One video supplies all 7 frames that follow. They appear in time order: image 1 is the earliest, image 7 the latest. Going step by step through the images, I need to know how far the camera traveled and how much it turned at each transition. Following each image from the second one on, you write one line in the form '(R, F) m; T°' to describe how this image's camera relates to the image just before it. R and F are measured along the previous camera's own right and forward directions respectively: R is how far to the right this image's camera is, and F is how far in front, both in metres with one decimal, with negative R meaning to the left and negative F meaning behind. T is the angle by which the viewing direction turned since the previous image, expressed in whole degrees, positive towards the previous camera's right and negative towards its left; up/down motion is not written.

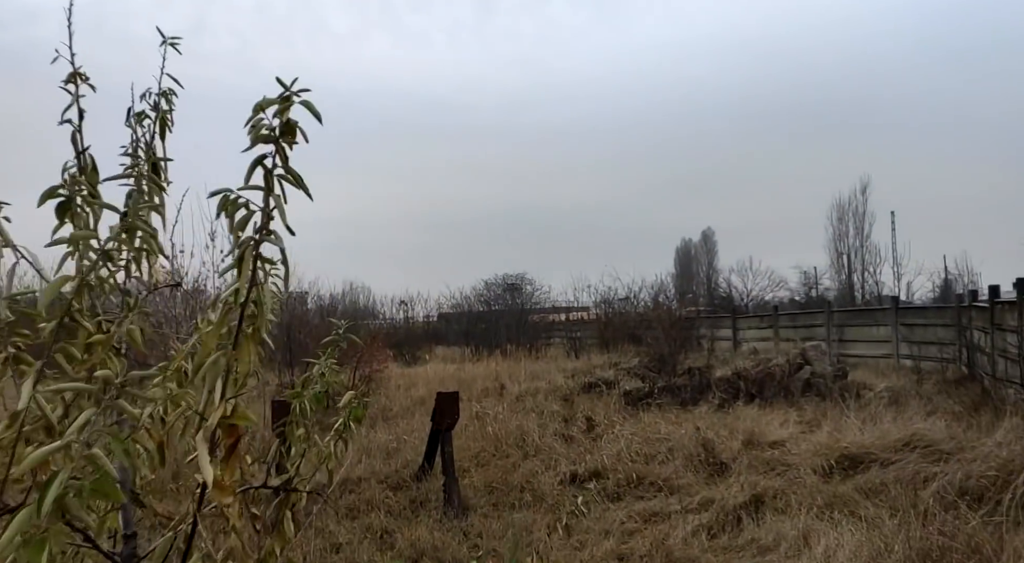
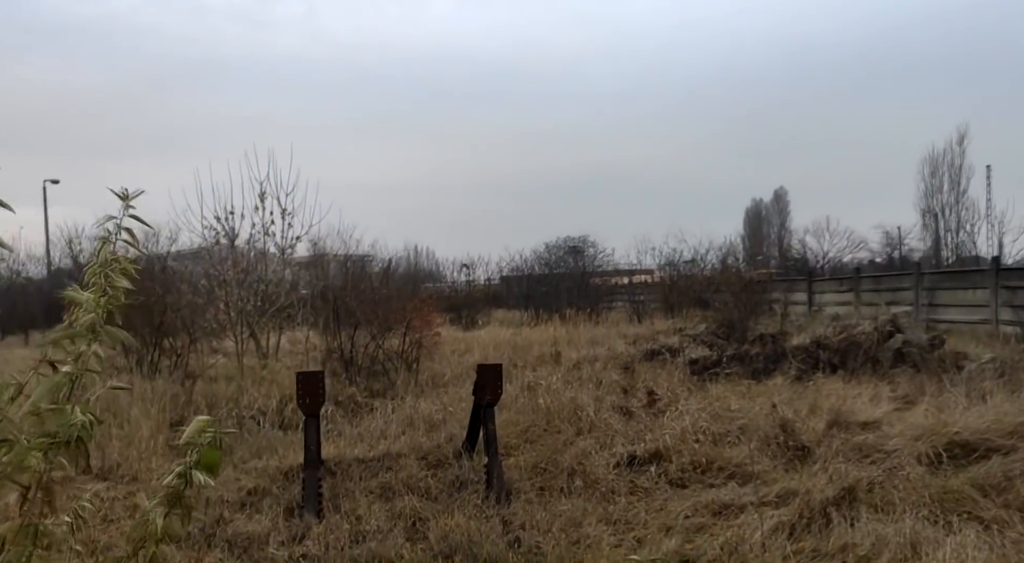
(+0.1, +0.7) m; -5°
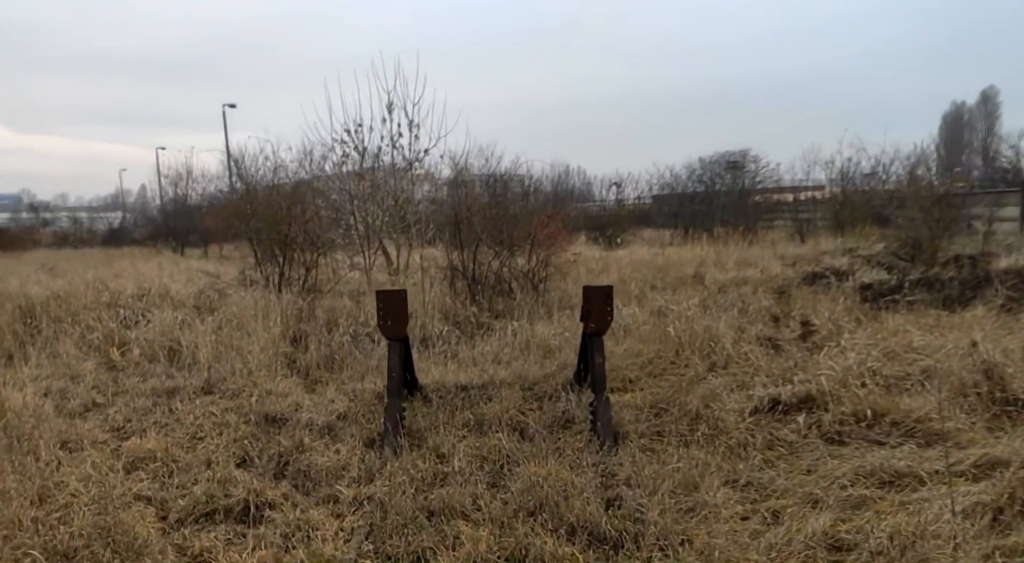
(+0.2, +0.9) m; -12°
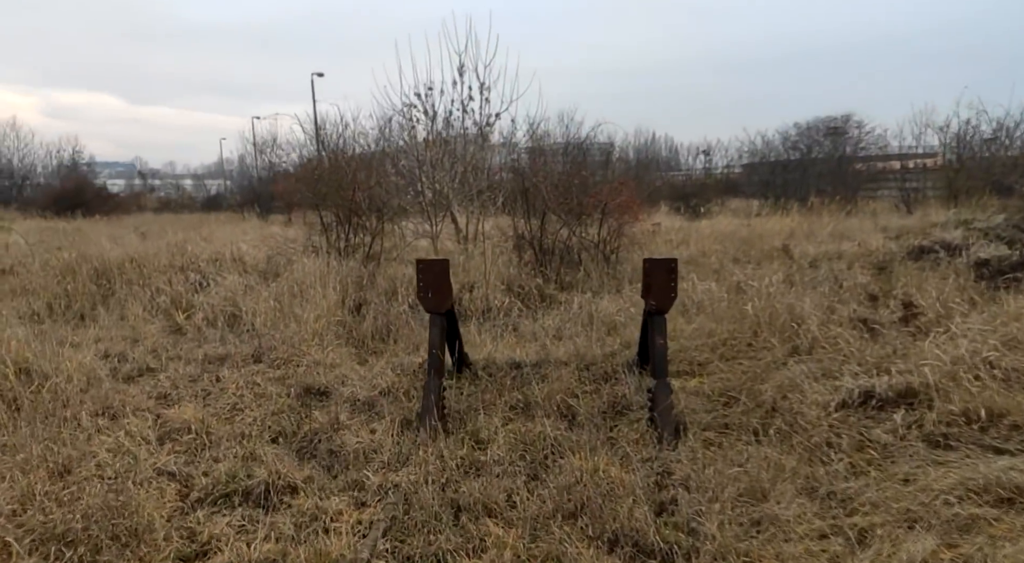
(+0.2, +0.4) m; -7°
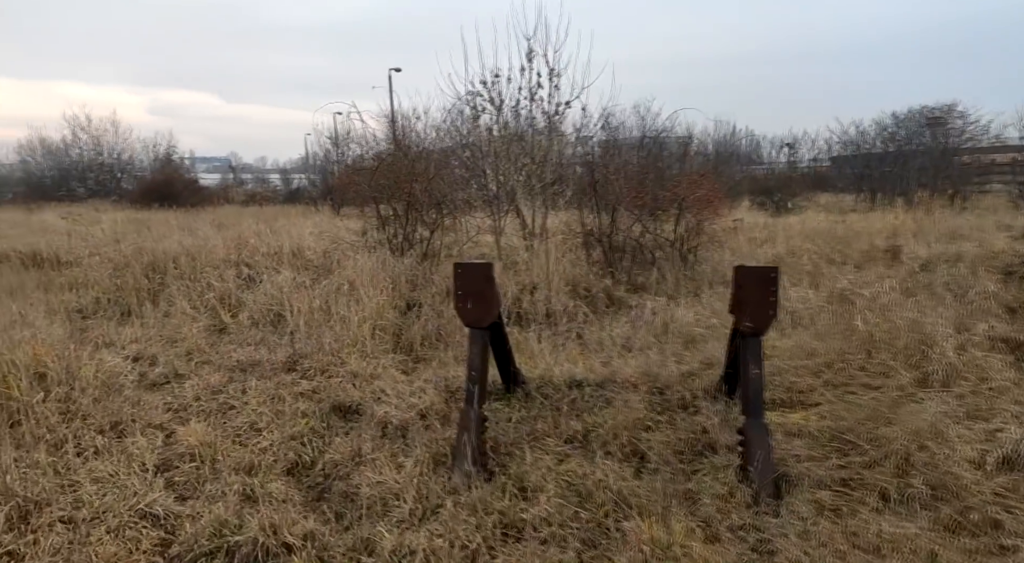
(+0.1, +0.7) m; -6°
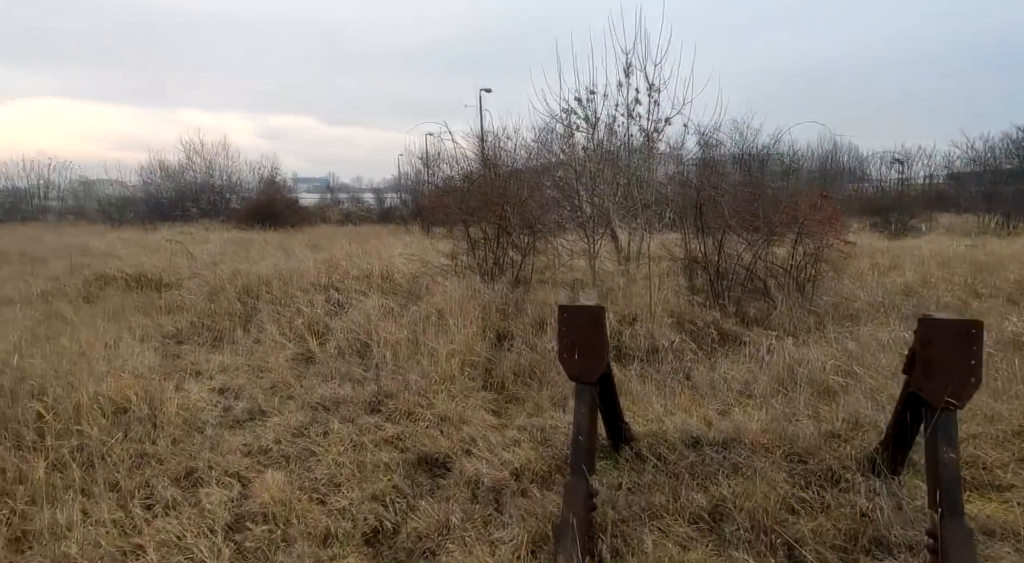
(-0.1, +0.5) m; -7°
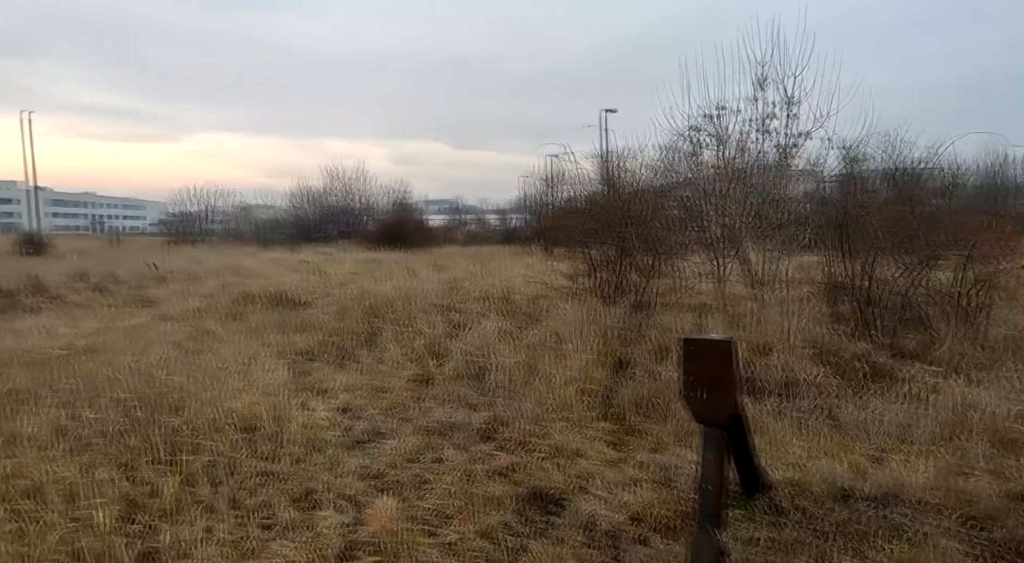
(0.0, +0.2) m; -10°
